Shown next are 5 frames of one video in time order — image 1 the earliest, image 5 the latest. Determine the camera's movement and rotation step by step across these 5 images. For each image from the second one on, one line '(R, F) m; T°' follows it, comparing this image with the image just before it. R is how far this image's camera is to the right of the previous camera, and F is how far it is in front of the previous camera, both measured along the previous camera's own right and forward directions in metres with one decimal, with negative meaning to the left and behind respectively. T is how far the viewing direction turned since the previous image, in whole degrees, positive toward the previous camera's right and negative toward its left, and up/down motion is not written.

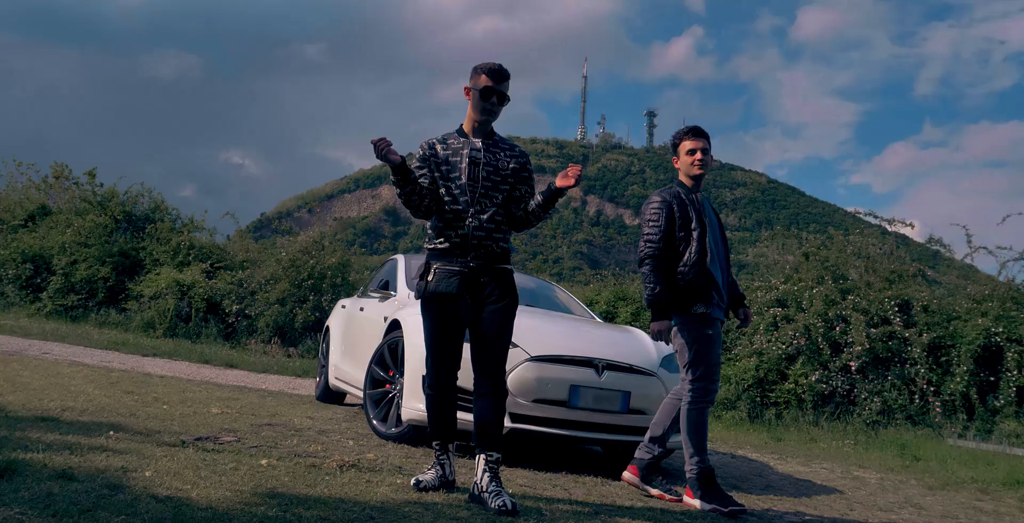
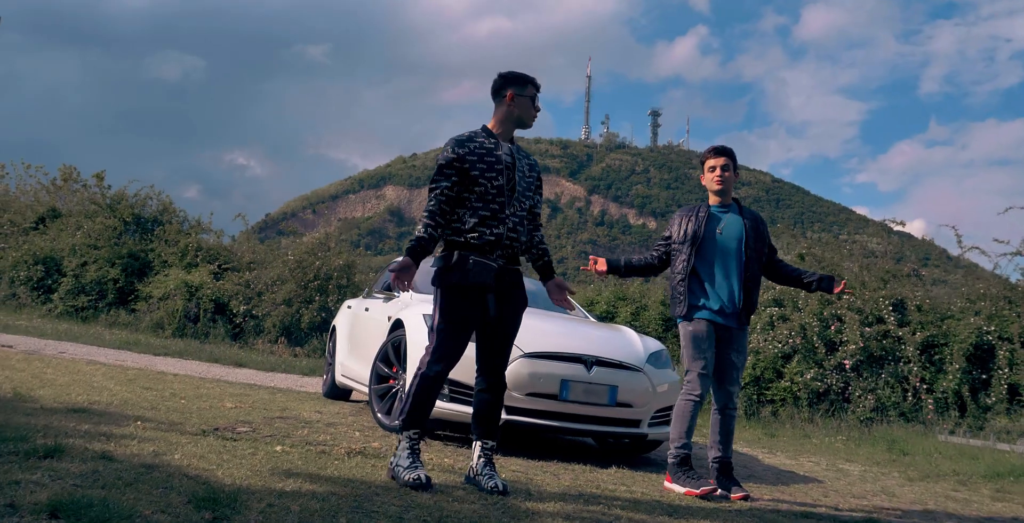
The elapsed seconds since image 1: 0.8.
(+0.1, -0.3) m; 0°
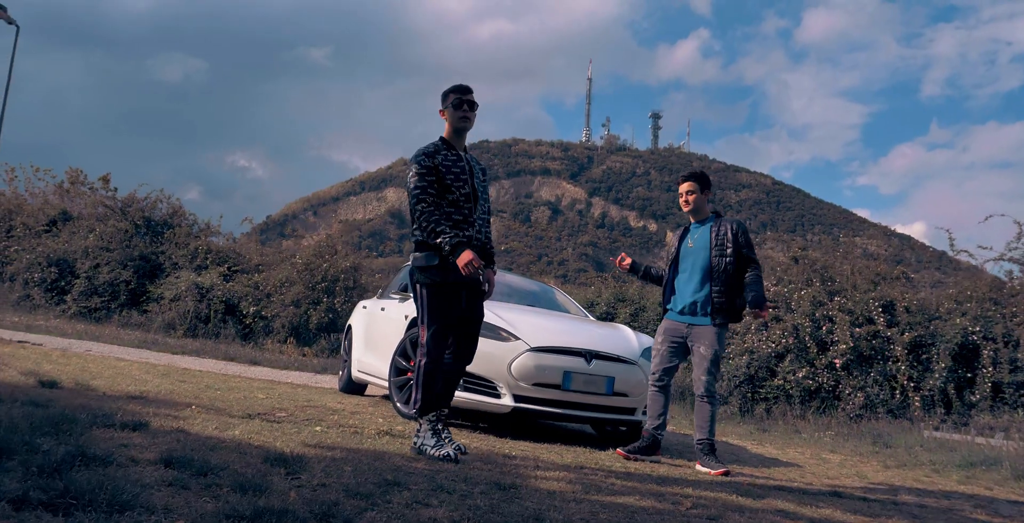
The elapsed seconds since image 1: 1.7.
(0.0, -0.5) m; 0°
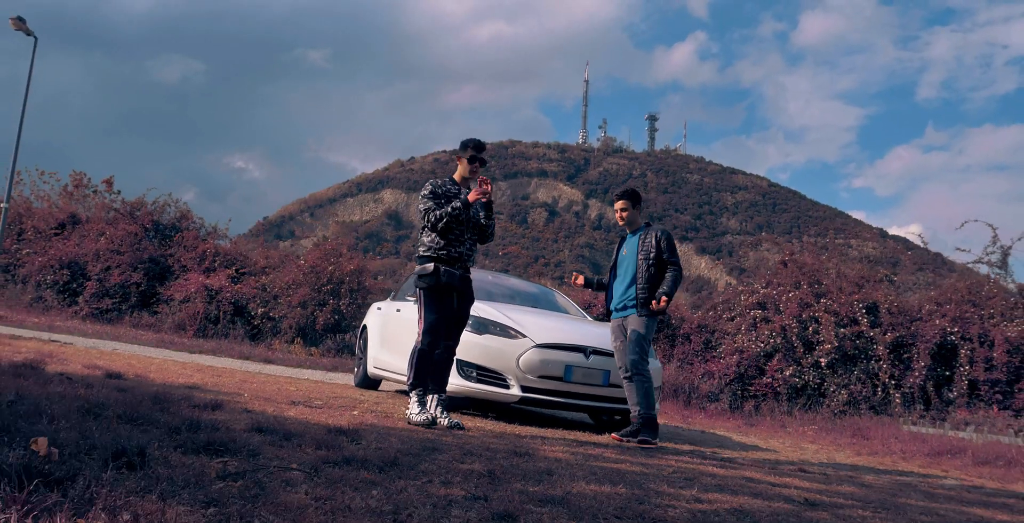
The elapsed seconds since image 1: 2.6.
(-0.1, -0.6) m; 0°
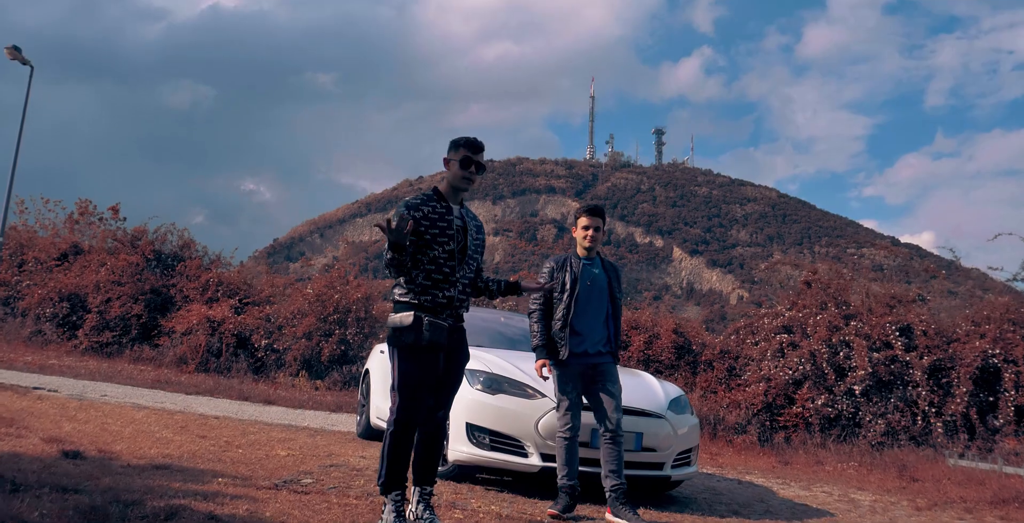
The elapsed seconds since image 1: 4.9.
(0.0, +0.7) m; -1°
